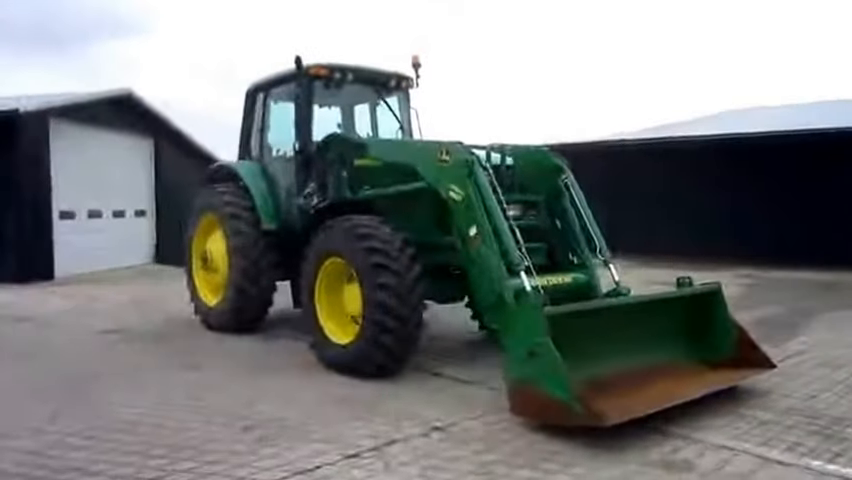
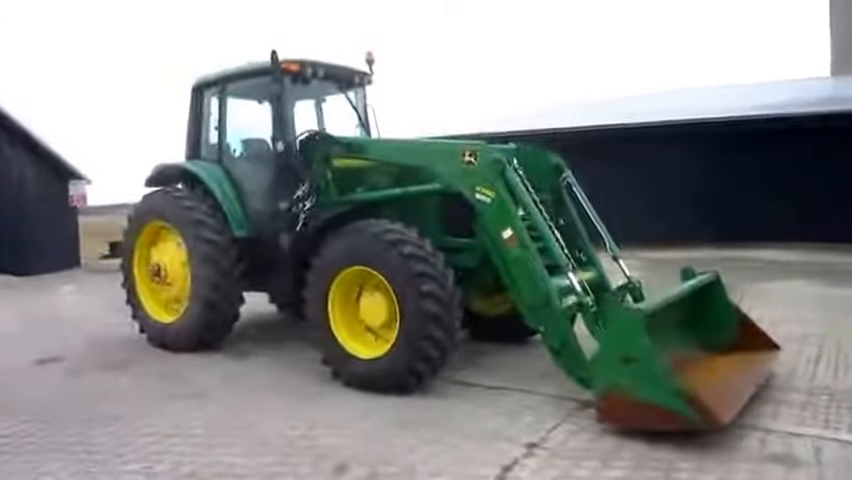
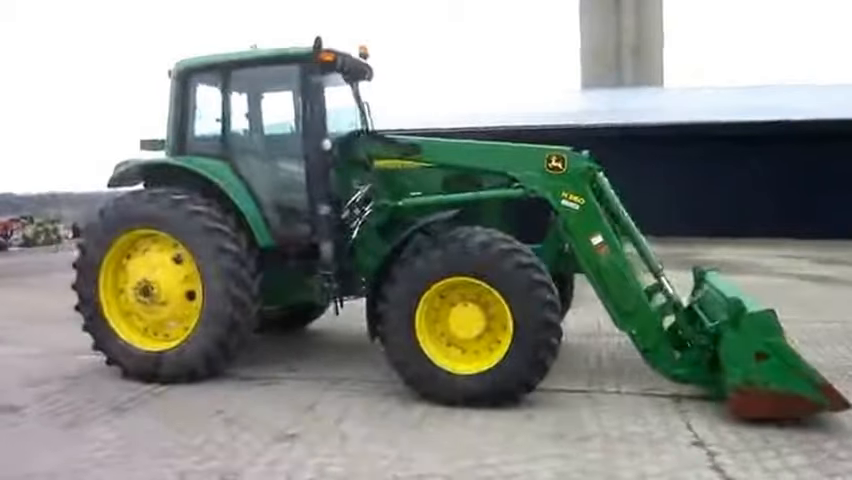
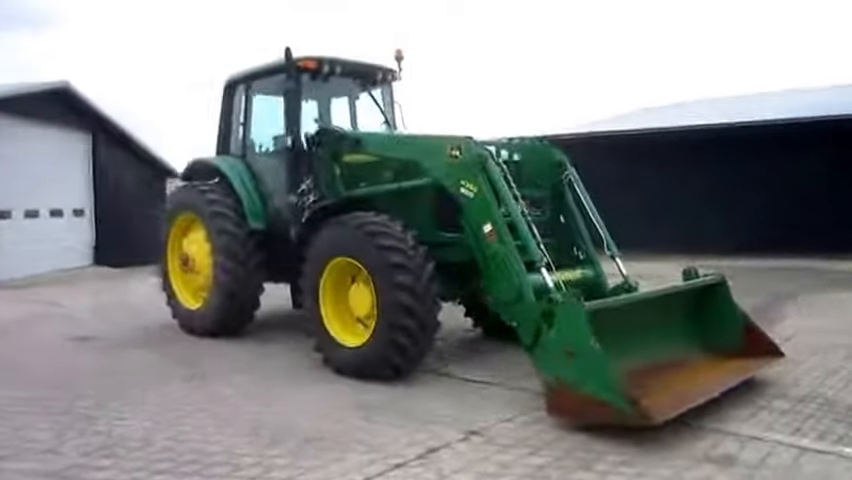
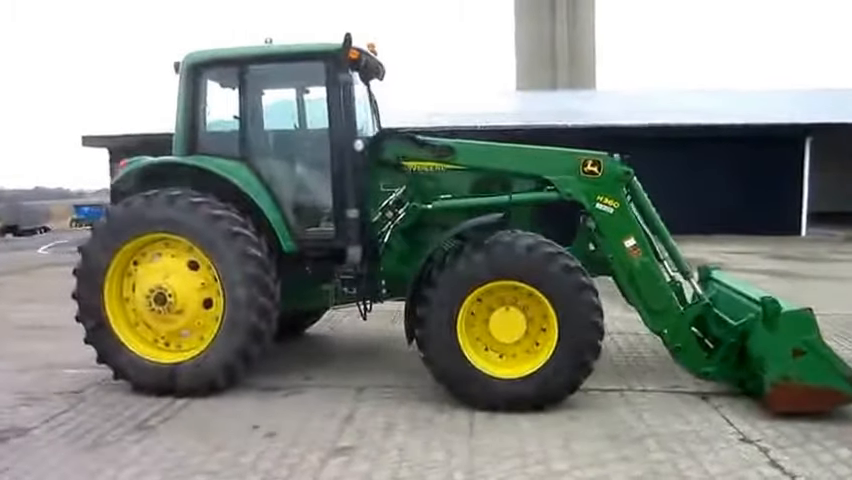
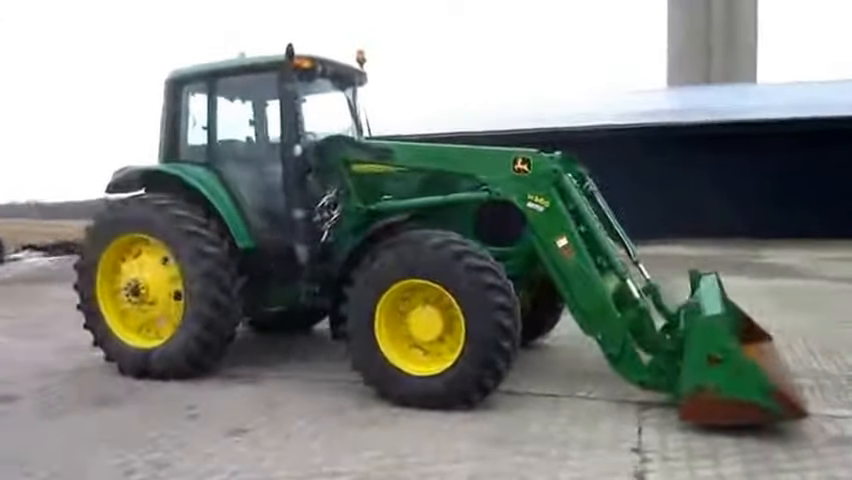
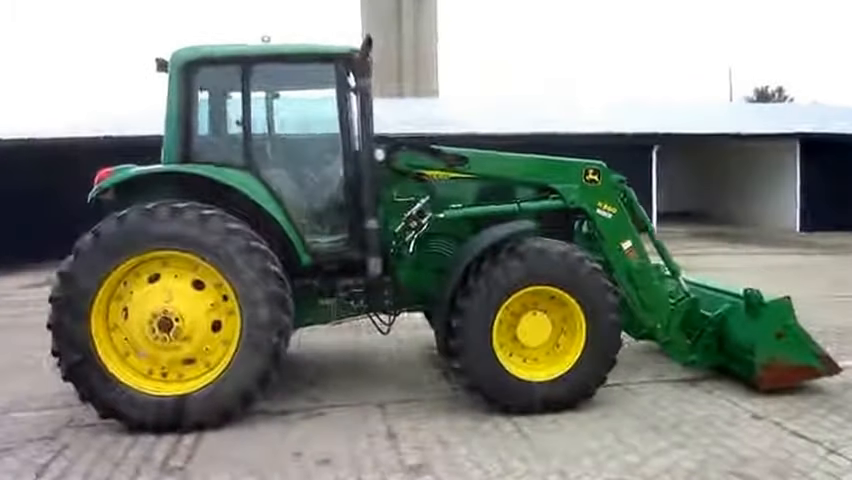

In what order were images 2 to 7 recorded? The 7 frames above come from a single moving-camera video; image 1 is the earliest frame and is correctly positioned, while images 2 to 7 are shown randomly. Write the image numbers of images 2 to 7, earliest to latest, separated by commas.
4, 2, 6, 3, 5, 7
